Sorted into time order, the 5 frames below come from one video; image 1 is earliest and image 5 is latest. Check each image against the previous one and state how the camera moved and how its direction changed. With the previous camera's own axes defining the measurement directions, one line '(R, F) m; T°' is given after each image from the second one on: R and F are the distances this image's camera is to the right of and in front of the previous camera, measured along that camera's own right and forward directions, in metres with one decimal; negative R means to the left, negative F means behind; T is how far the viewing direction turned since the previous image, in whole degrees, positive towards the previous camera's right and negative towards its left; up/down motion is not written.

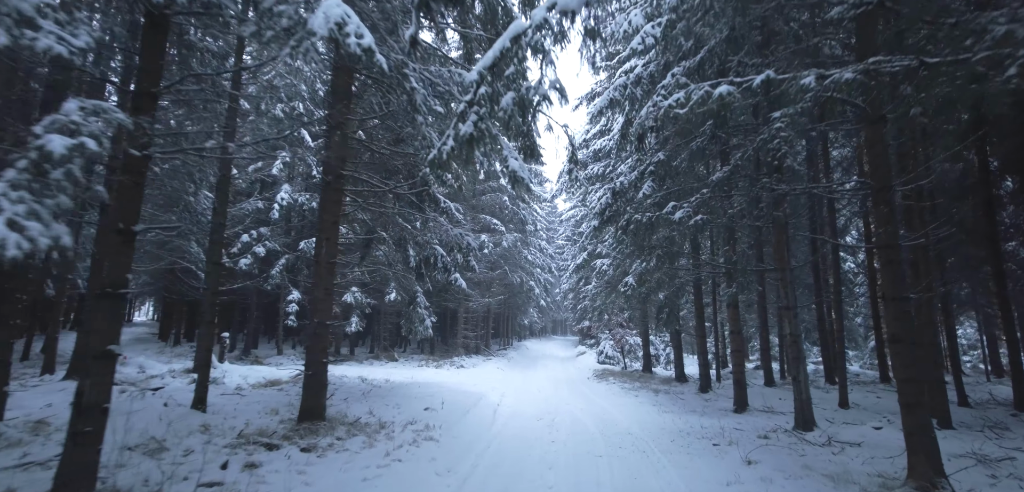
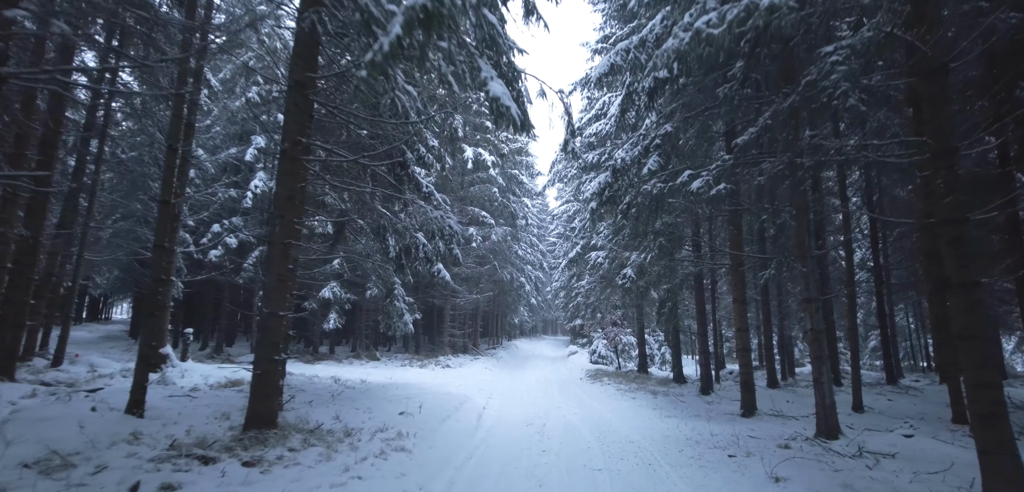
(+0.1, +1.1) m; +1°
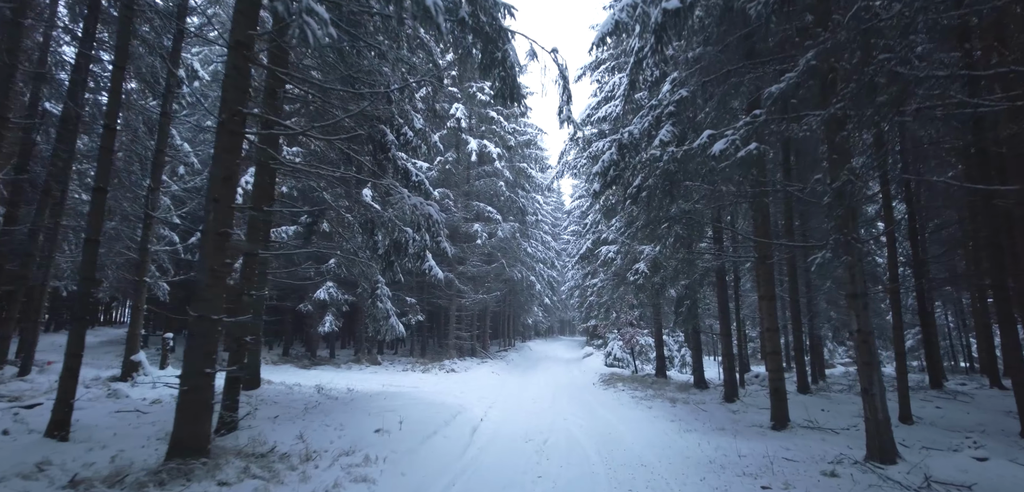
(+0.4, +1.2) m; -2°
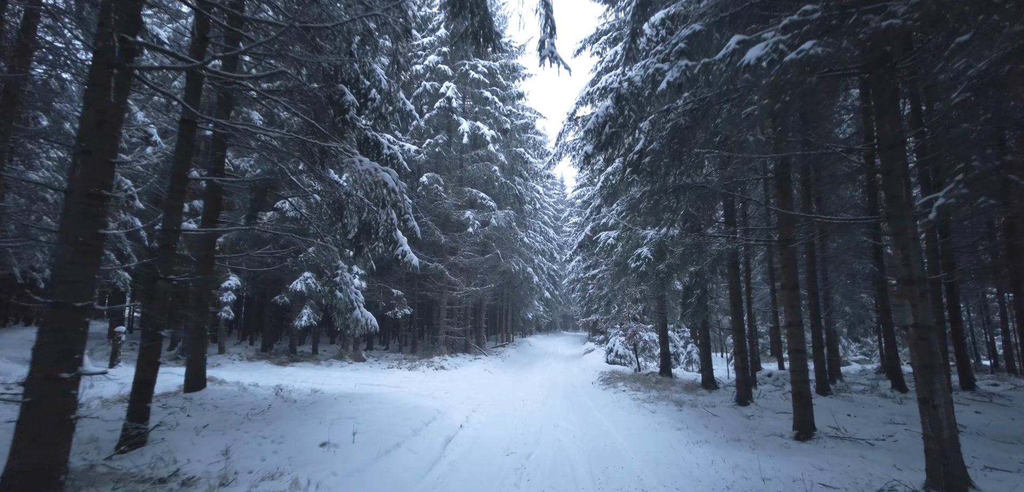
(+0.4, +1.4) m; -1°
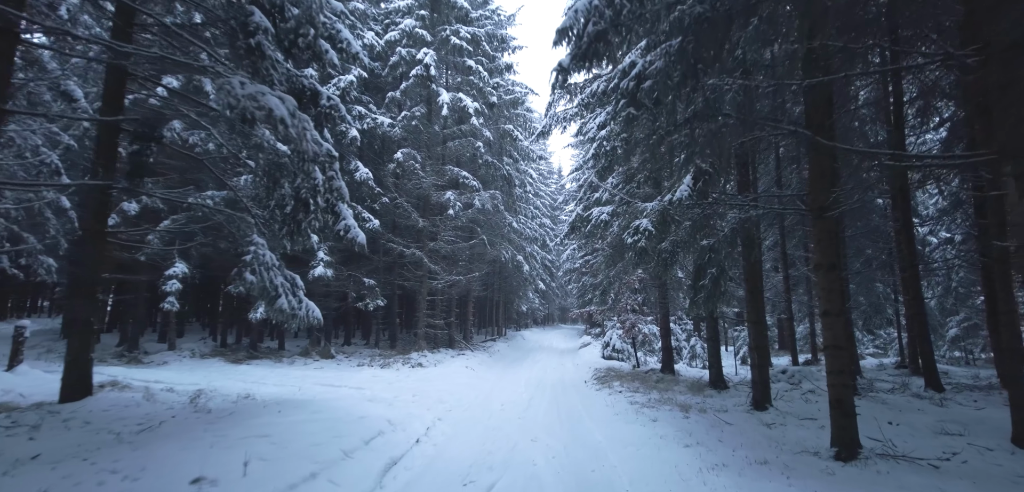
(+0.5, +1.9) m; 0°
